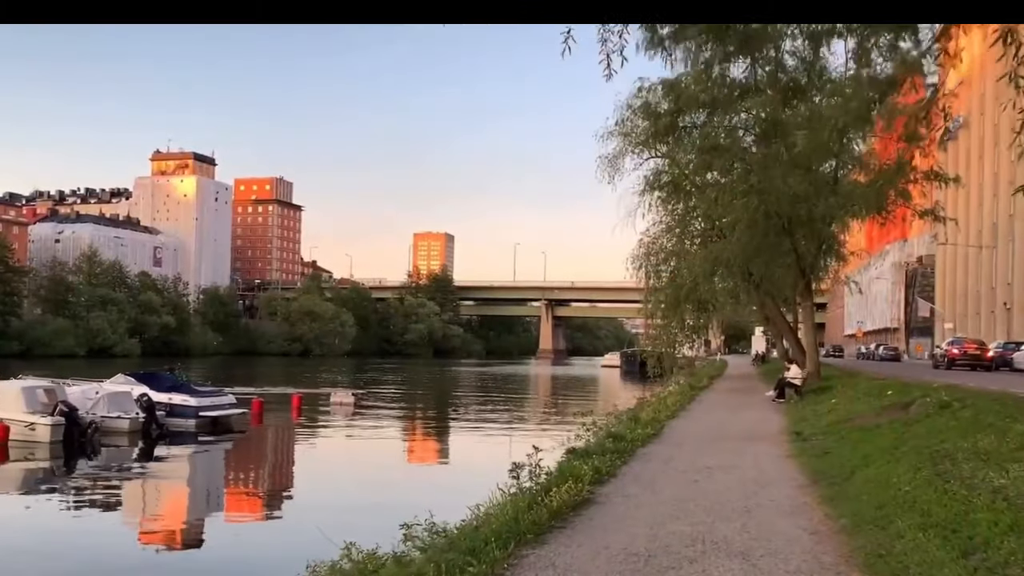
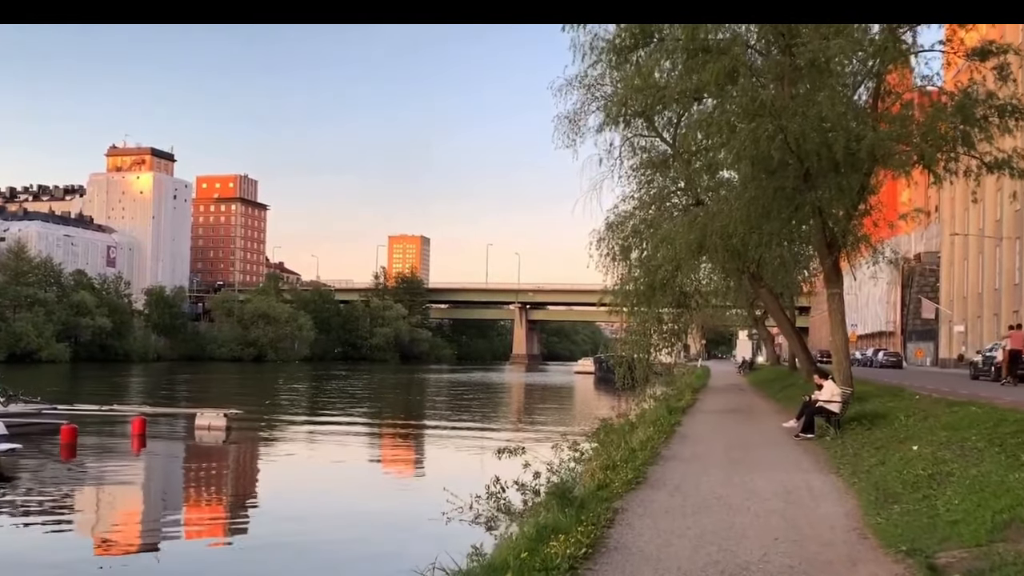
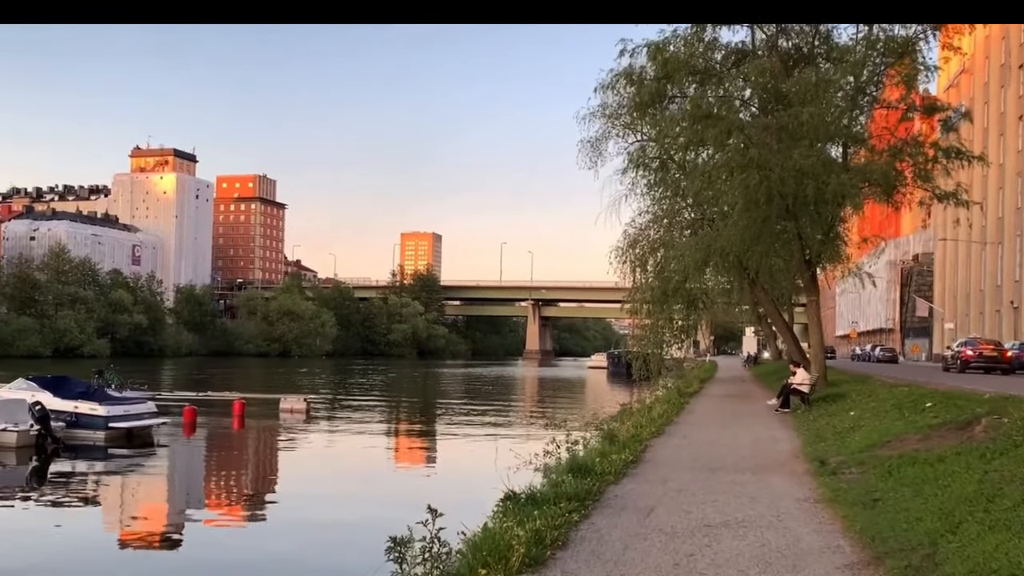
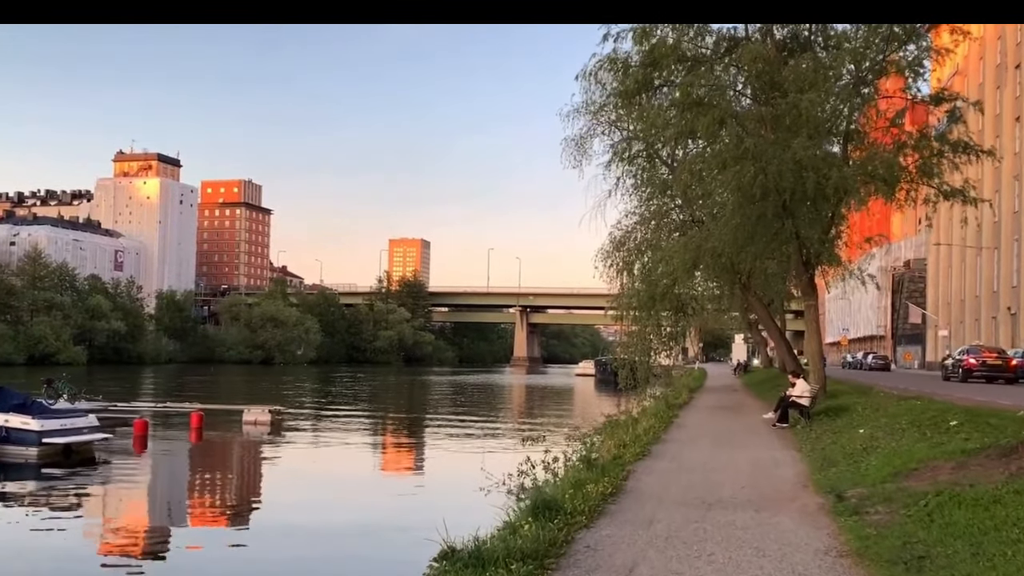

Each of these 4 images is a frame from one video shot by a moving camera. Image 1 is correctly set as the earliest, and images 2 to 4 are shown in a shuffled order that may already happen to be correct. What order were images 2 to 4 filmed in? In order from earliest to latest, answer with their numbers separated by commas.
3, 4, 2
